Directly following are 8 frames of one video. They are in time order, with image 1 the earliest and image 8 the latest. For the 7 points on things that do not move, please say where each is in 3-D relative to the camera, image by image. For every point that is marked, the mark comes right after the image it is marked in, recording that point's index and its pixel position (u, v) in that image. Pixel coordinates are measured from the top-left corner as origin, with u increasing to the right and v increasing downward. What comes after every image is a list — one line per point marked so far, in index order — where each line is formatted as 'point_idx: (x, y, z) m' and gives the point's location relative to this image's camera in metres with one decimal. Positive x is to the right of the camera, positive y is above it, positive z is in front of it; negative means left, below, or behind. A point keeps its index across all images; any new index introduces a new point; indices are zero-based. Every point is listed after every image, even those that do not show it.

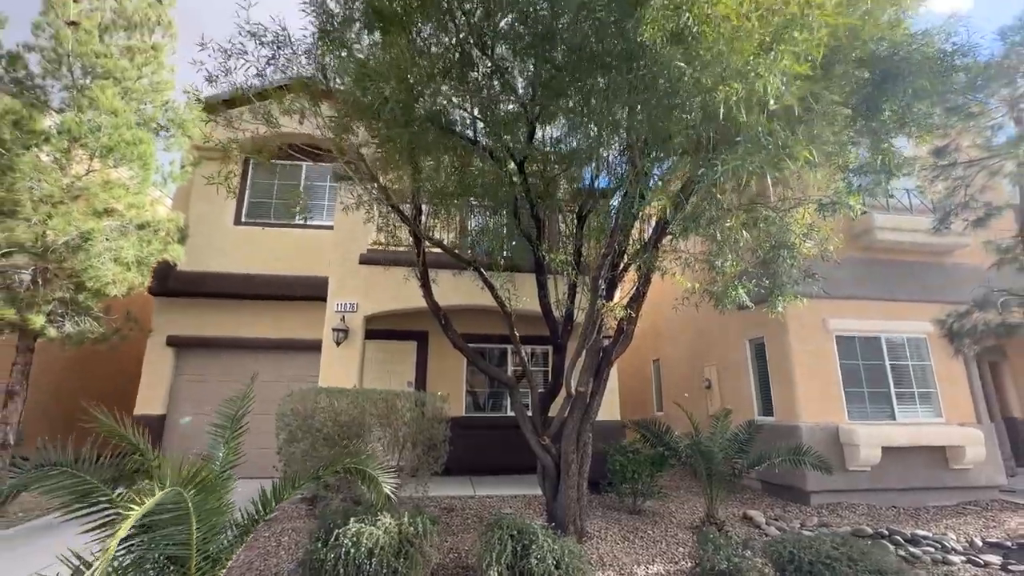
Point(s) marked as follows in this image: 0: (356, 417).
0: (-2.0, -1.6, +5.9) m
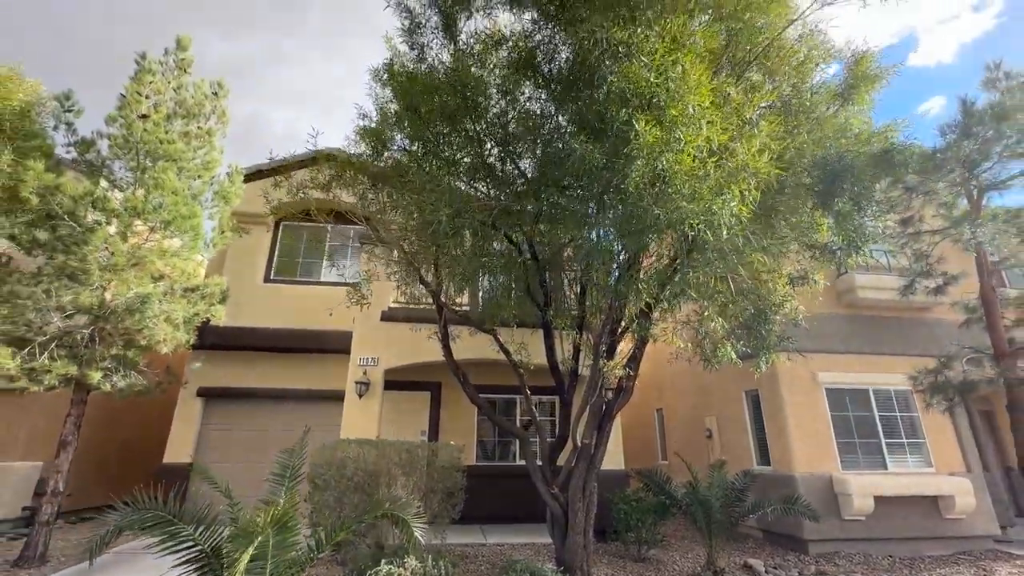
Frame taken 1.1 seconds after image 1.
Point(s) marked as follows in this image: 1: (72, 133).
0: (-1.8, -2.5, +6.5) m
1: (-7.6, +2.7, +7.9) m
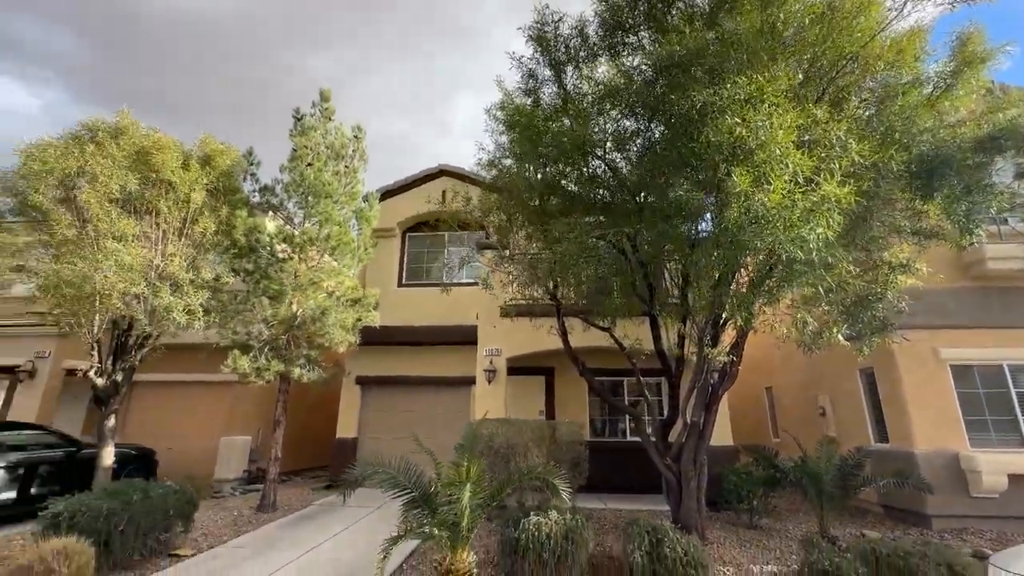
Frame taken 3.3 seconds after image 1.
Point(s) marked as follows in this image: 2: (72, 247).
0: (+0.1, -2.6, +7.9) m
1: (-5.6, +2.3, +10.3) m
2: (-7.6, +0.7, +8.1) m
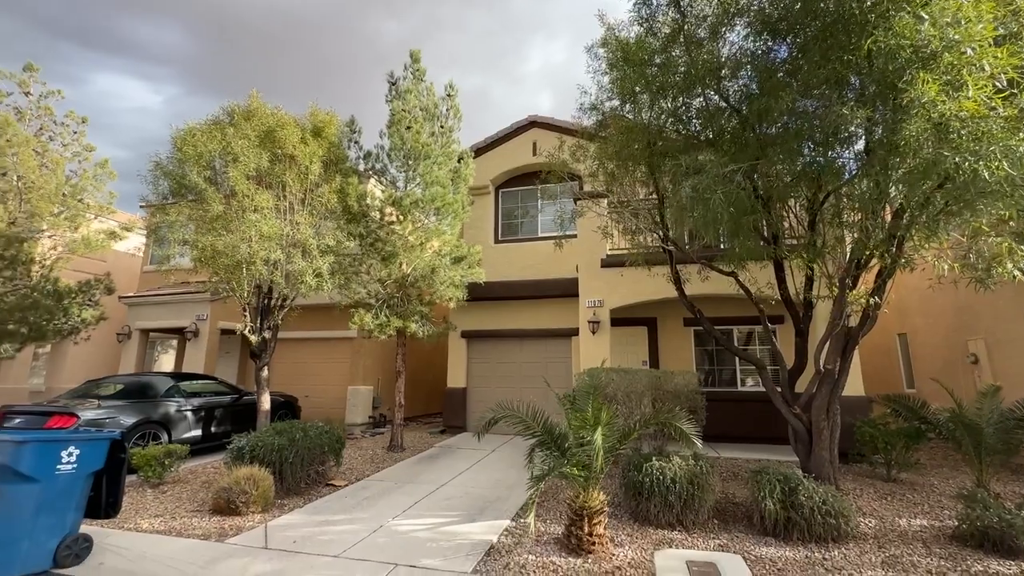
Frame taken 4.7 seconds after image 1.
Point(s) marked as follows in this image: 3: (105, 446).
0: (+2.0, -1.7, +7.9) m
1: (-3.5, +3.2, +10.8) m
2: (-5.7, +1.3, +9.2) m
3: (-4.7, -1.8, +5.4) m
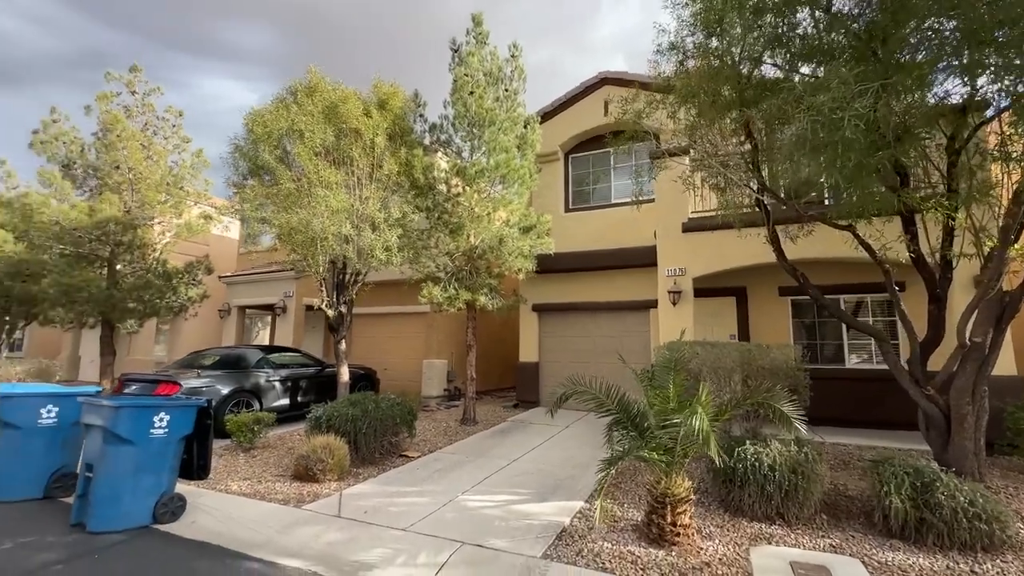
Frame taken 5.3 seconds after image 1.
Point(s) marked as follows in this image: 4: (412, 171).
0: (+3.2, -1.2, +7.1) m
1: (-1.9, +3.8, +10.6) m
2: (-4.4, +1.8, +9.4) m
3: (-3.8, -1.5, +5.6) m
4: (-2.2, +2.6, +10.4) m
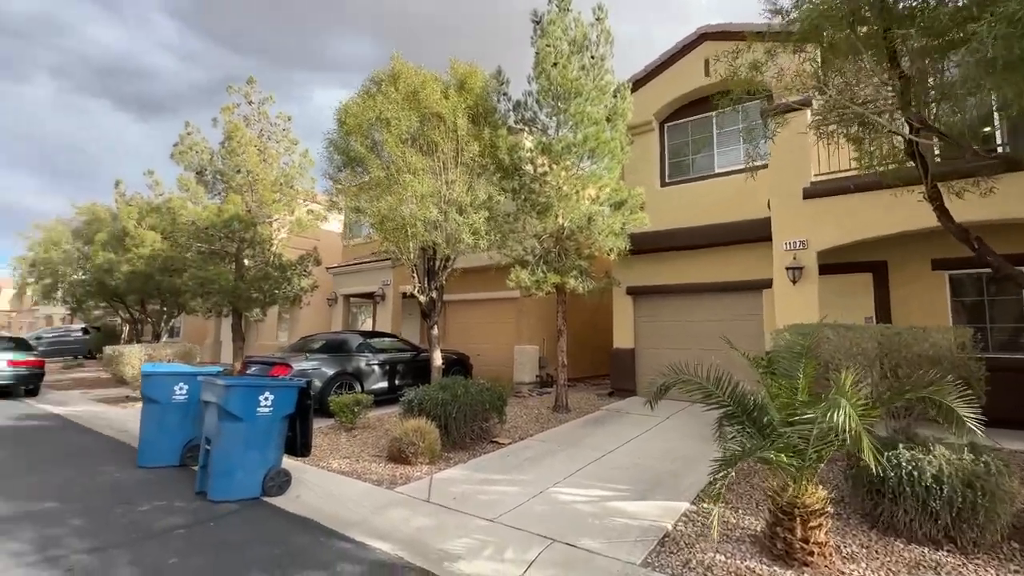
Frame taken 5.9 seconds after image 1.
0: (+4.4, -0.8, +5.9) m
1: (-0.1, +4.1, +10.2) m
2: (-2.6, +2.1, +9.6) m
3: (-2.7, -1.3, +5.9) m
4: (-0.3, +2.9, +10.1) m
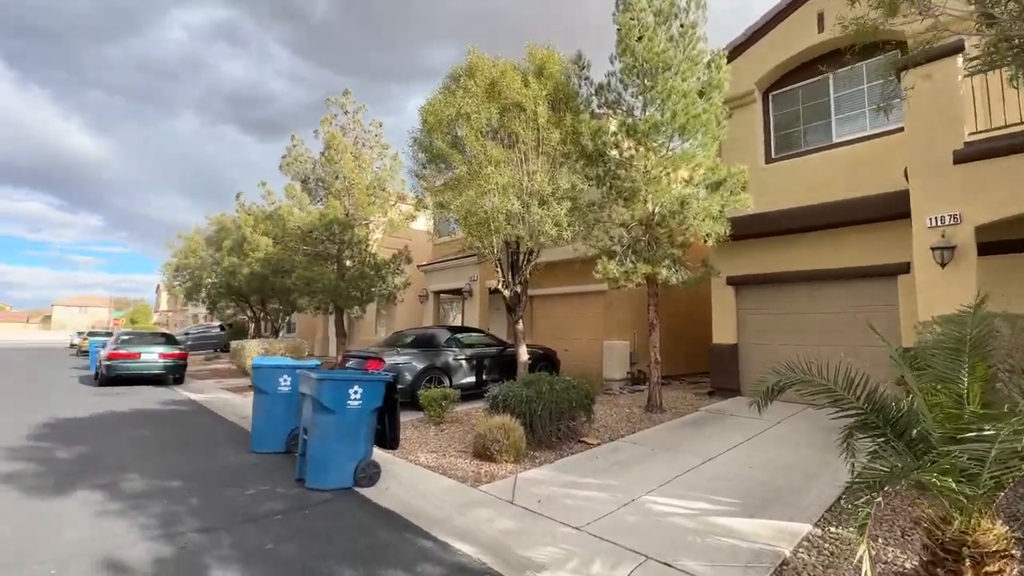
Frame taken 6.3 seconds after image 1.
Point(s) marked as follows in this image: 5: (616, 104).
0: (+5.3, -0.6, +4.7) m
1: (+1.7, +4.3, +9.7) m
2: (-0.9, +2.2, +9.6) m
3: (-1.7, -1.3, +6.0) m
4: (+1.4, +3.1, +9.7) m
5: (+2.1, +3.8, +9.5) m
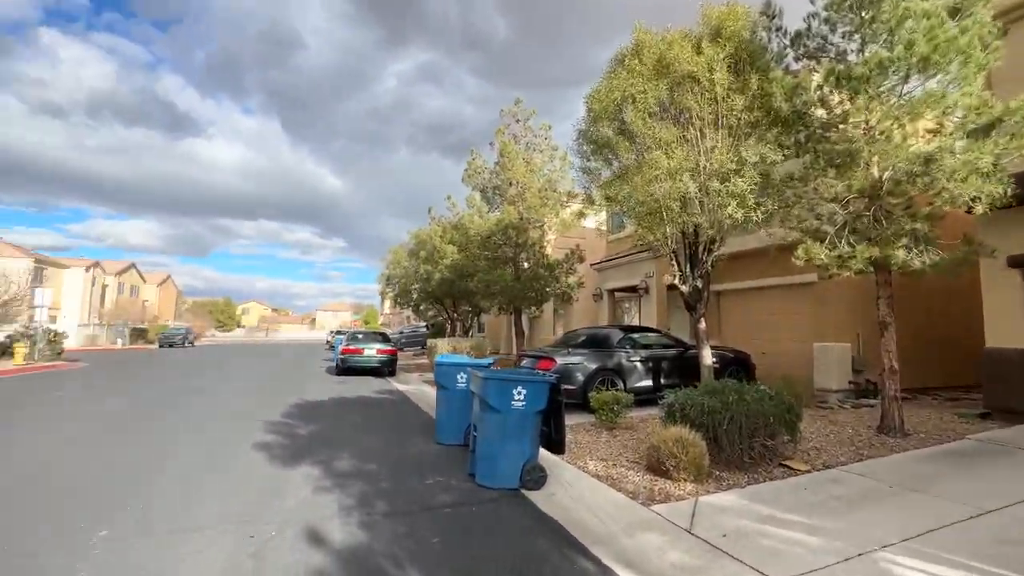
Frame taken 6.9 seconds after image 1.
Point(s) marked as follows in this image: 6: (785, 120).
0: (+6.4, -0.4, +2.0) m
1: (+4.7, +4.4, +8.0) m
2: (+2.3, +2.2, +8.9) m
3: (+0.4, -1.3, +5.8) m
4: (+4.5, +3.2, +8.1) m
5: (+5.1, +3.9, +7.7) m
6: (+4.7, +2.9, +8.0) m
